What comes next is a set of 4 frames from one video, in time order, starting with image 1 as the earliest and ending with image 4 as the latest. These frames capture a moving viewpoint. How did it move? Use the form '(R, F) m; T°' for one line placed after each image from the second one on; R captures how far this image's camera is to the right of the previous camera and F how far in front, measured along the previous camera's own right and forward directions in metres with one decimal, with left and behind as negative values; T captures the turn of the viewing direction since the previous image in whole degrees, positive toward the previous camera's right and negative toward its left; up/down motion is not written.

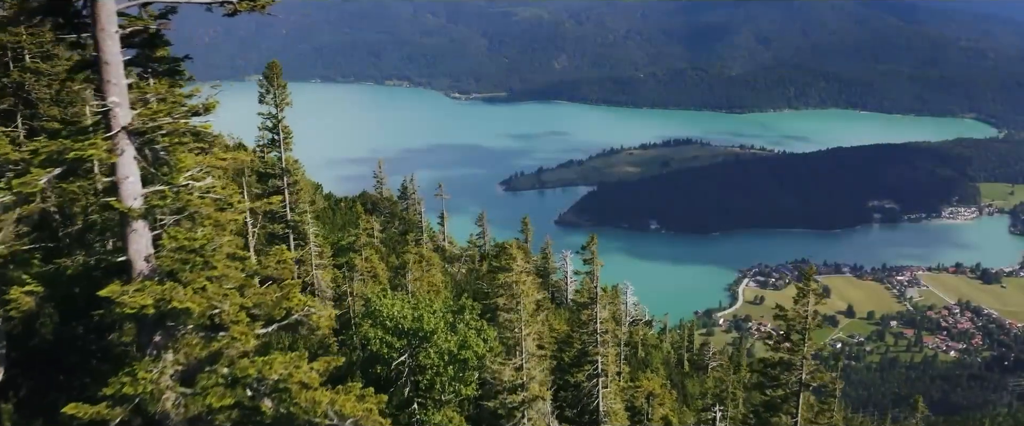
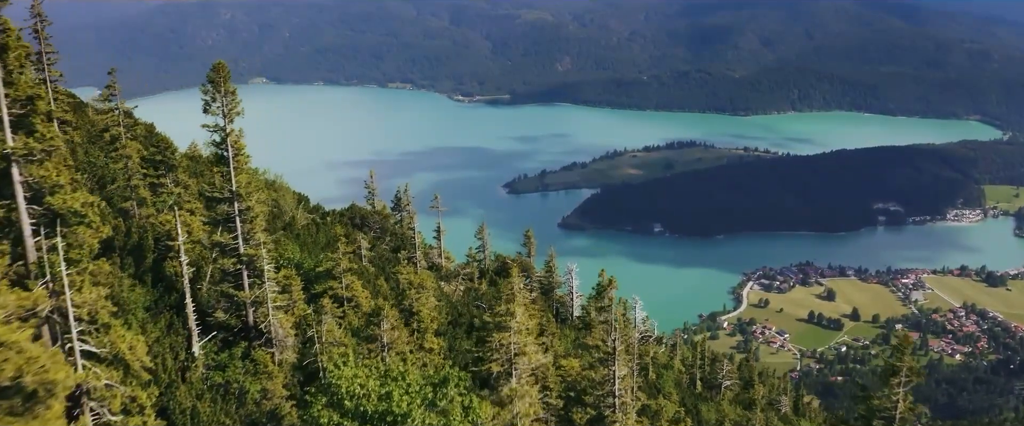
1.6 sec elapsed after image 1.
(0.0, +1.7) m; 0°
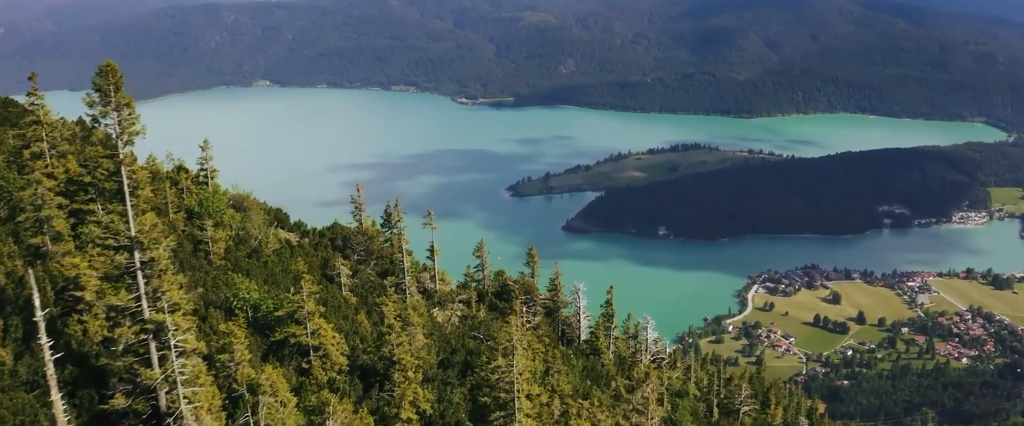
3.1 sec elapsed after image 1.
(+0.1, +2.1) m; 0°
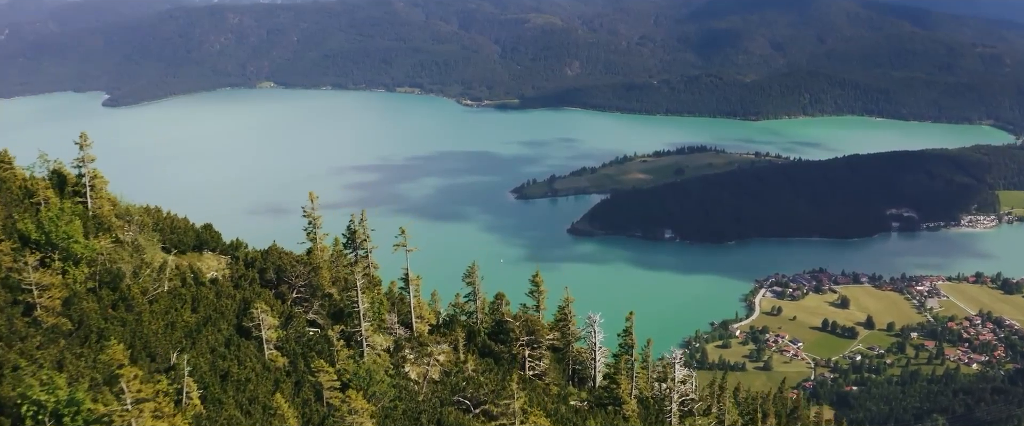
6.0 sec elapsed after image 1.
(+0.1, +4.6) m; 0°
